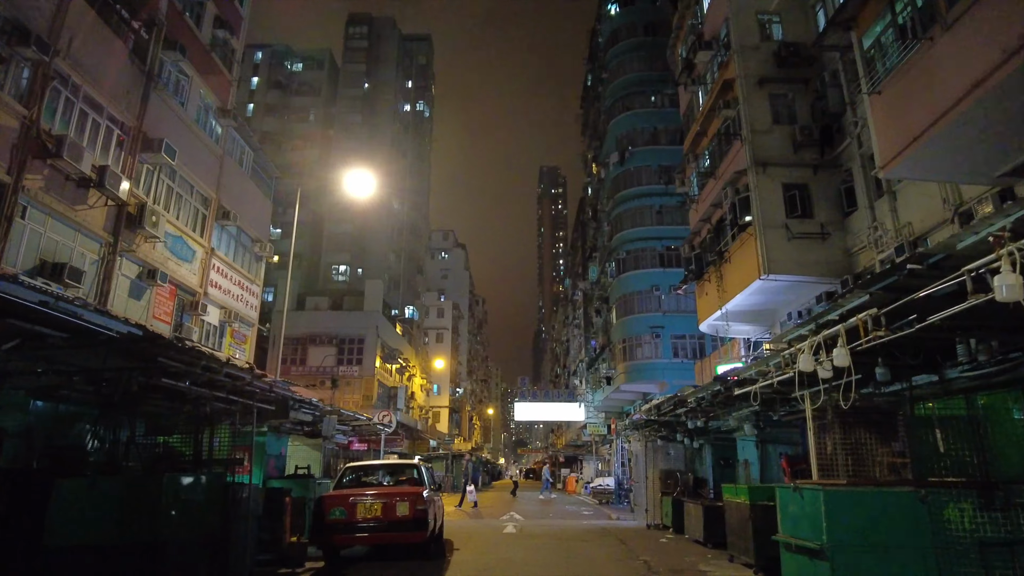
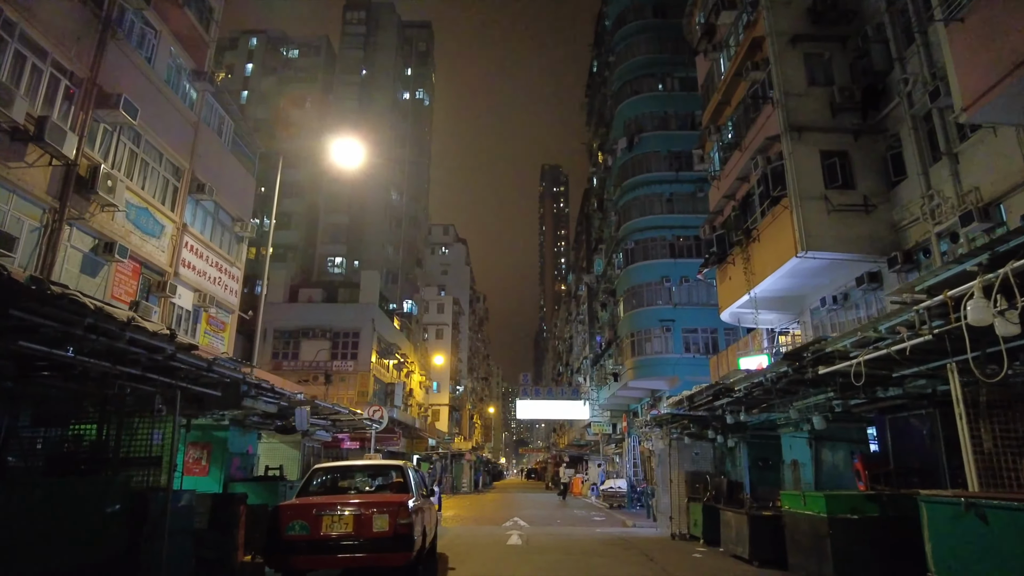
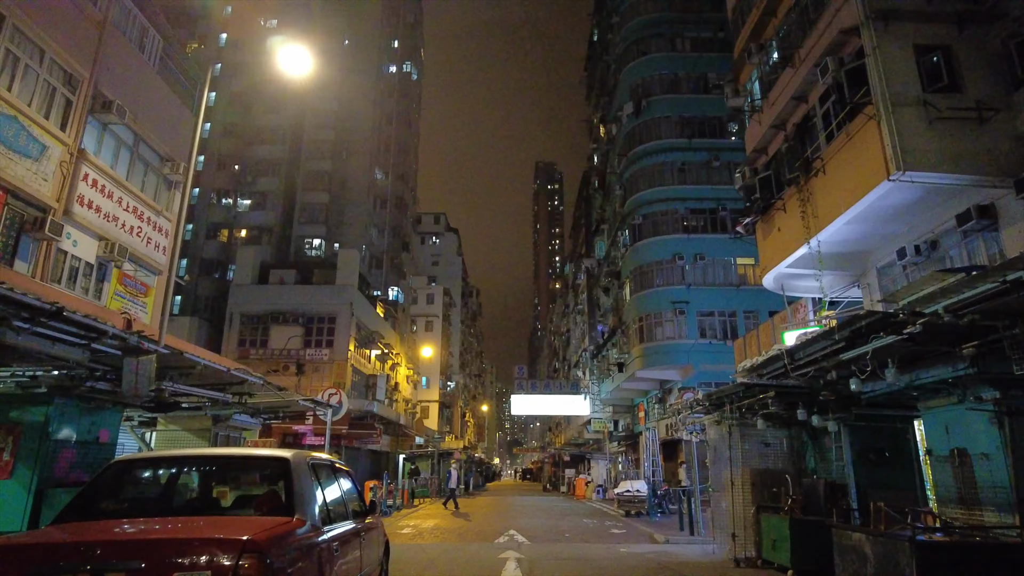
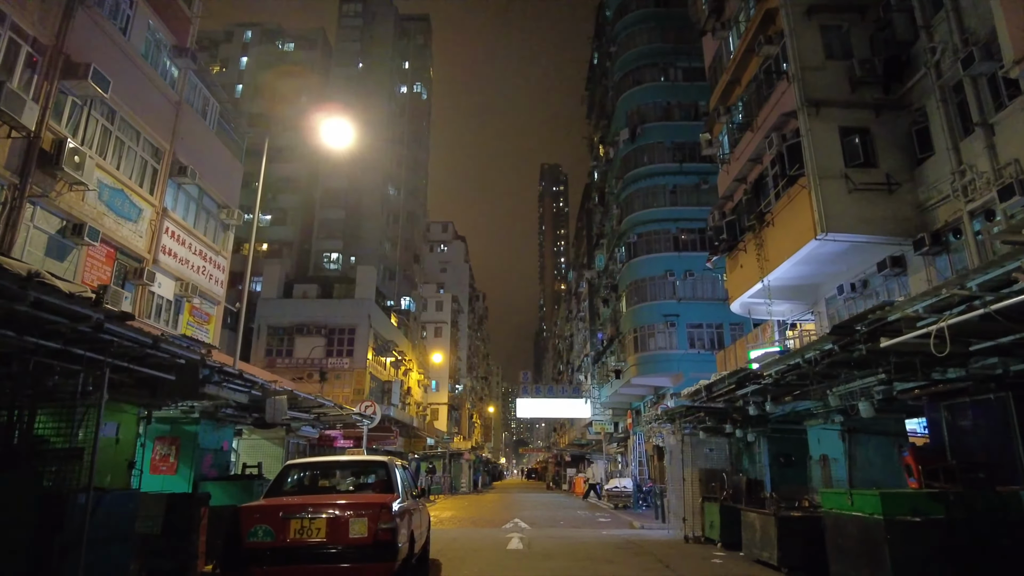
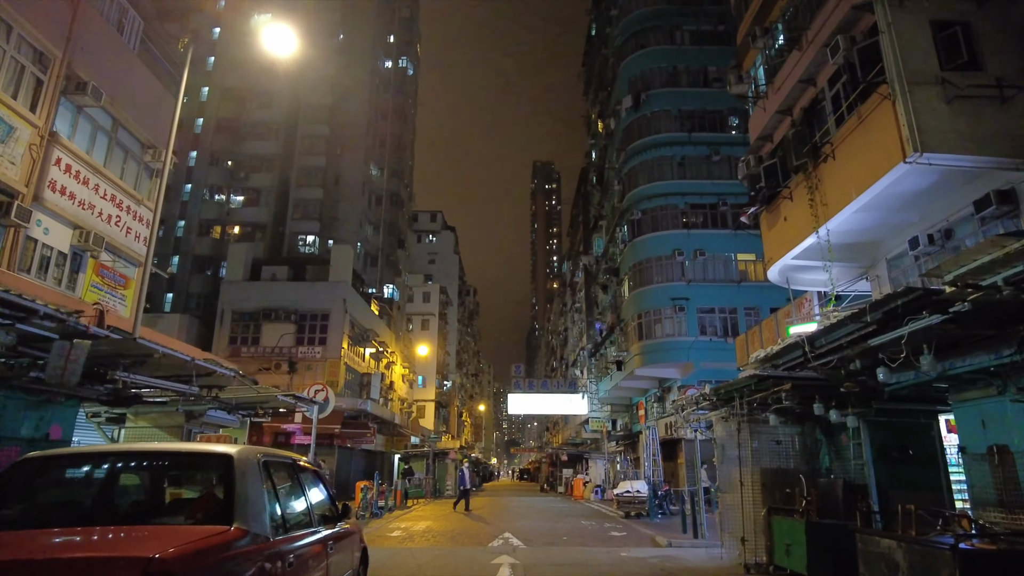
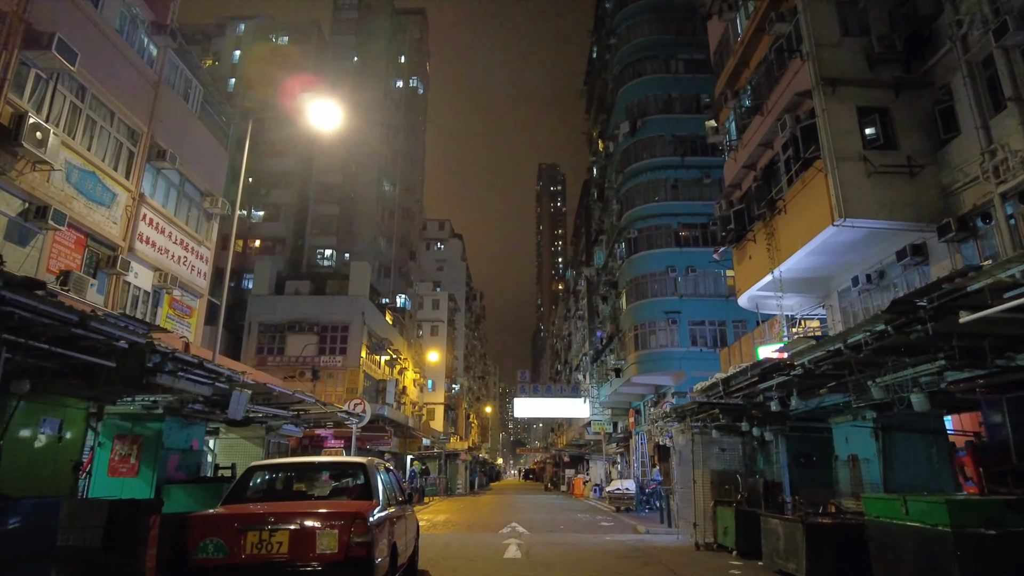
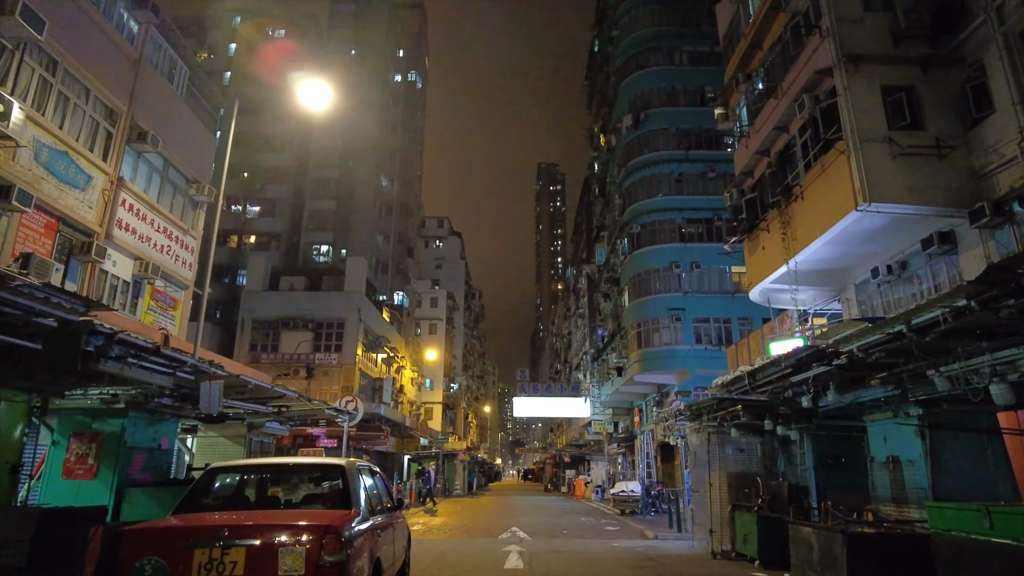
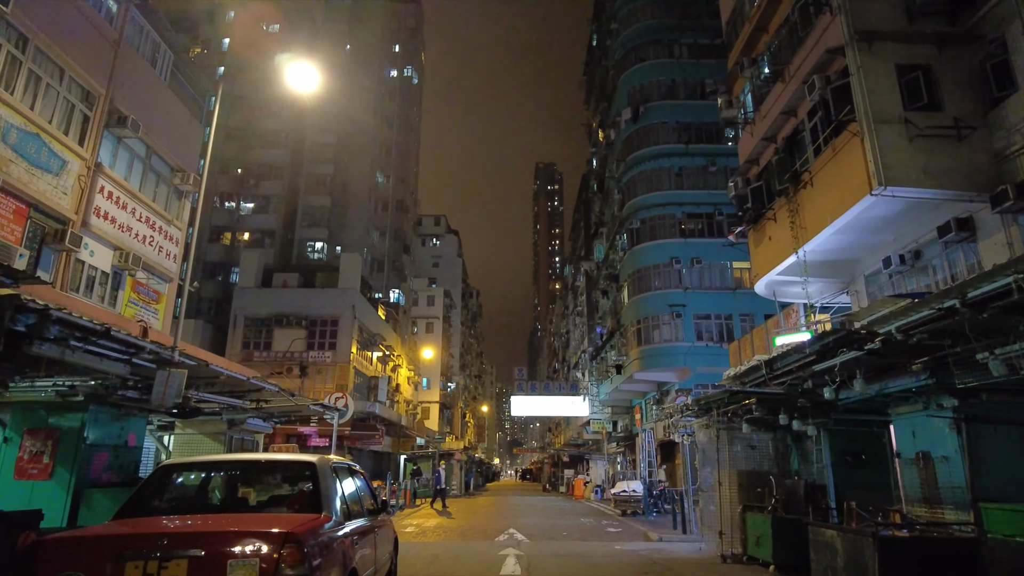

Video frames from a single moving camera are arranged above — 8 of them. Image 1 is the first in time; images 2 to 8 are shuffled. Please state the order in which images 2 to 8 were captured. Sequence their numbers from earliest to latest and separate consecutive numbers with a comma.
2, 4, 6, 7, 8, 3, 5
